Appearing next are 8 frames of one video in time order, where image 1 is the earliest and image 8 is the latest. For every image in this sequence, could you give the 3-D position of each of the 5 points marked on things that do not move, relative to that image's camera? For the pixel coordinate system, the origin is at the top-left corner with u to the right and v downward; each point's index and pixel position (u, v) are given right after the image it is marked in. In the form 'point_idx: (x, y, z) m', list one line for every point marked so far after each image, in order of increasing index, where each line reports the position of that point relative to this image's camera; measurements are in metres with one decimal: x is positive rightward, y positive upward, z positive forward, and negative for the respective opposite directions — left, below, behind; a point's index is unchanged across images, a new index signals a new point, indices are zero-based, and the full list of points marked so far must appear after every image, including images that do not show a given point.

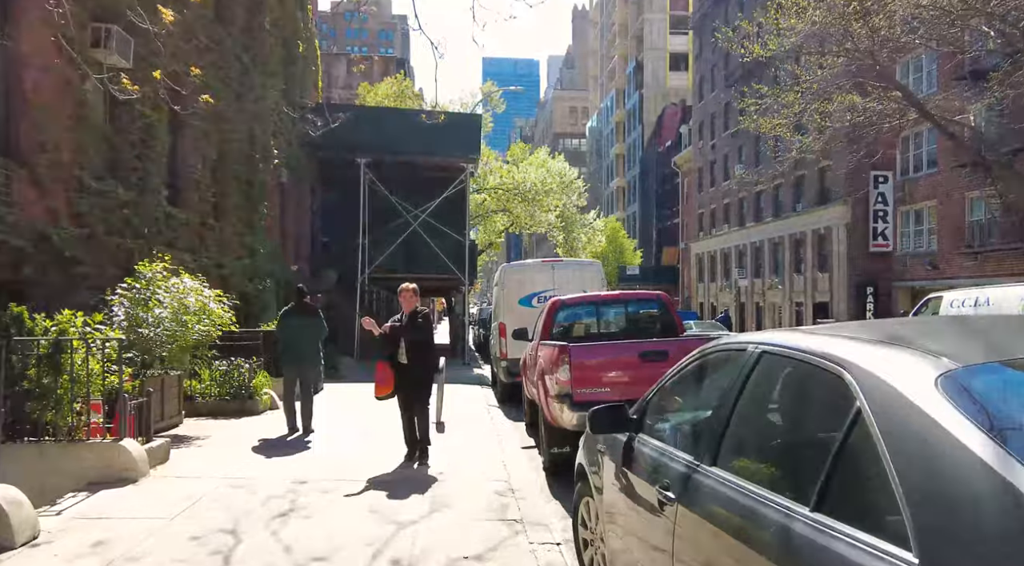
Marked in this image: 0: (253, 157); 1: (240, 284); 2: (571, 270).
0: (-5.6, +2.7, +18.1) m
1: (-5.5, -0.1, +16.9) m
2: (+1.0, +0.2, +14.2) m
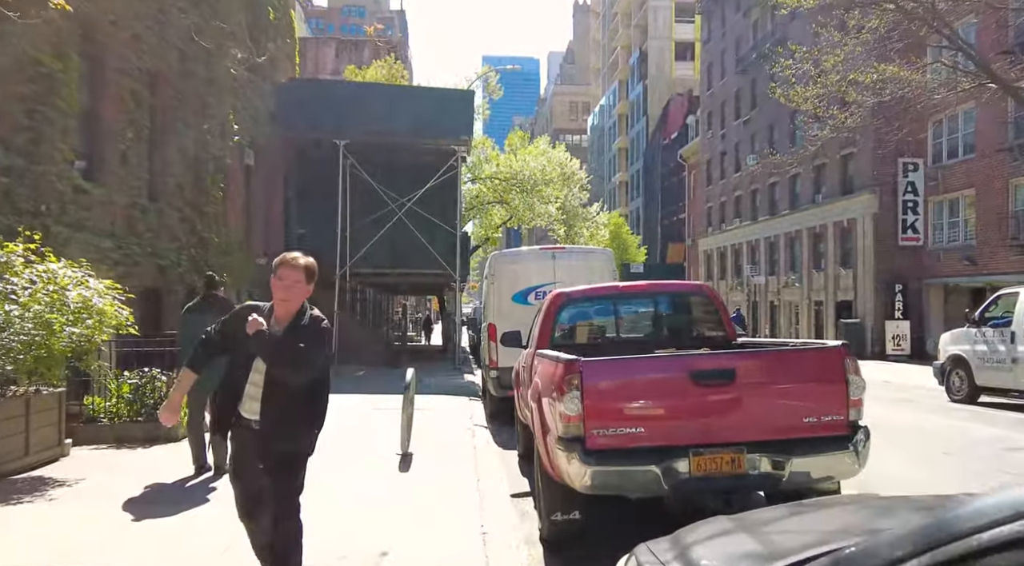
0: (-5.7, +2.8, +15.5) m
1: (-5.6, 0.0, +14.3) m
2: (+0.9, +0.3, +11.6) m
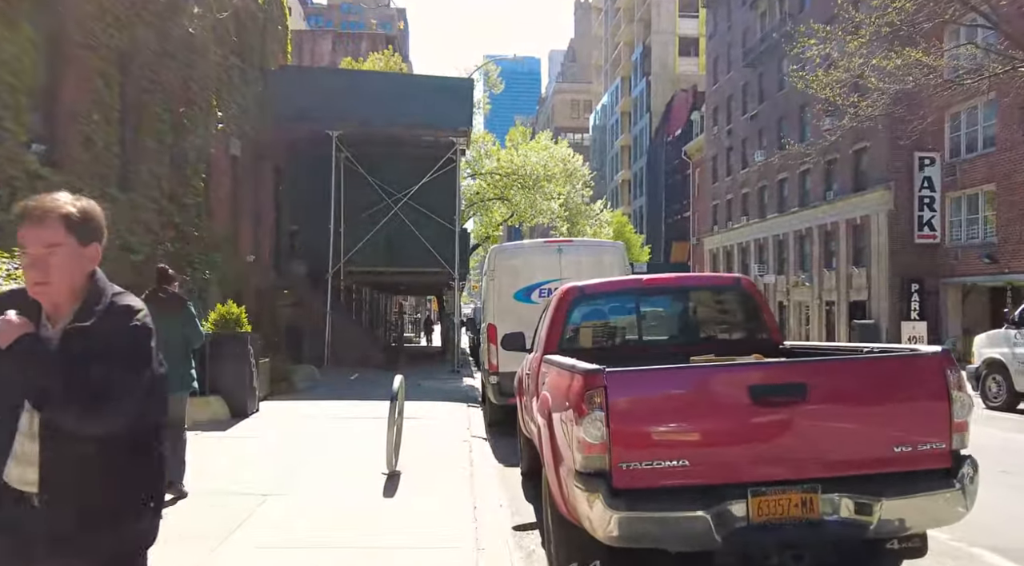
0: (-5.6, +2.9, +14.5) m
1: (-5.5, +0.1, +13.3) m
2: (+0.9, +0.4, +10.5) m
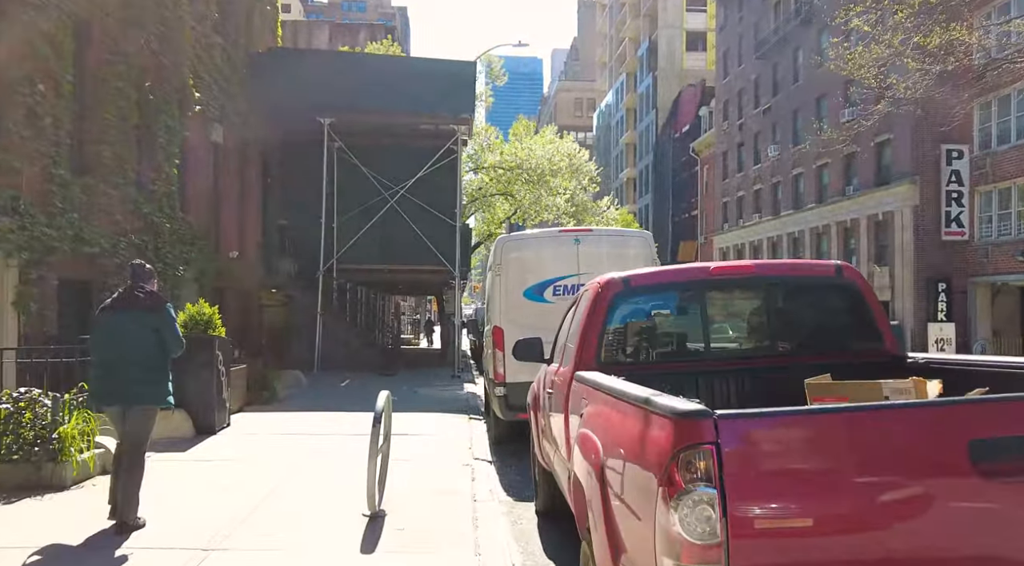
0: (-5.5, +2.9, +13.0) m
1: (-5.4, +0.1, +11.8) m
2: (+1.0, +0.4, +9.0) m
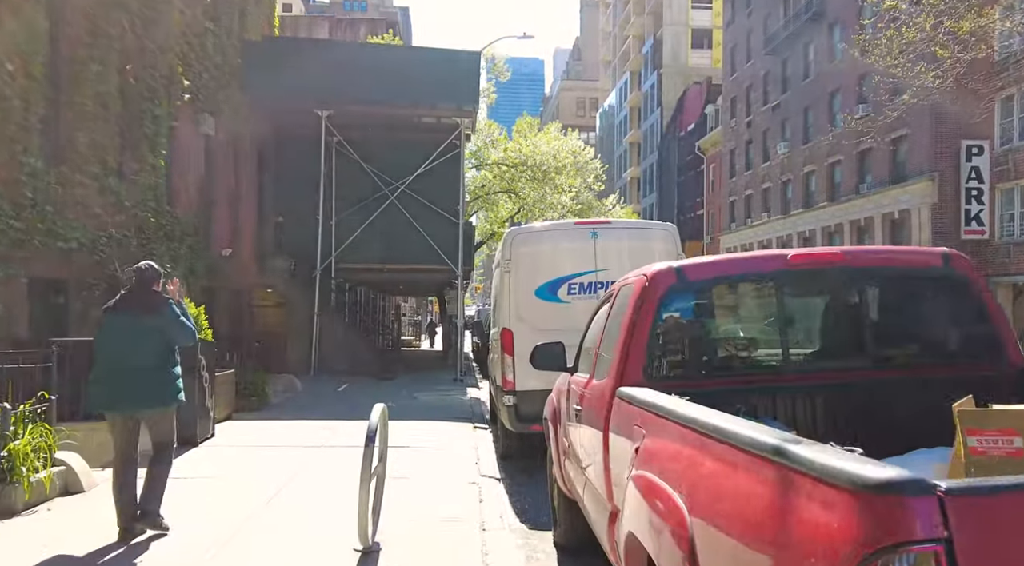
0: (-5.4, +2.9, +12.2) m
1: (-5.3, +0.2, +10.9) m
2: (+1.1, +0.5, +8.2) m
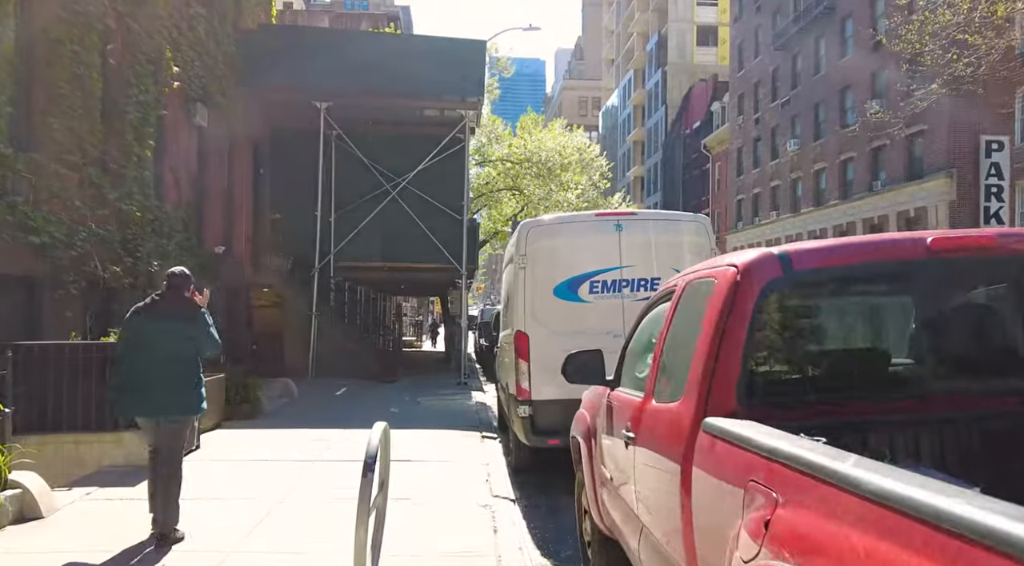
0: (-5.3, +3.0, +11.4) m
1: (-5.2, +0.2, +10.1) m
2: (+1.2, +0.5, +7.4) m
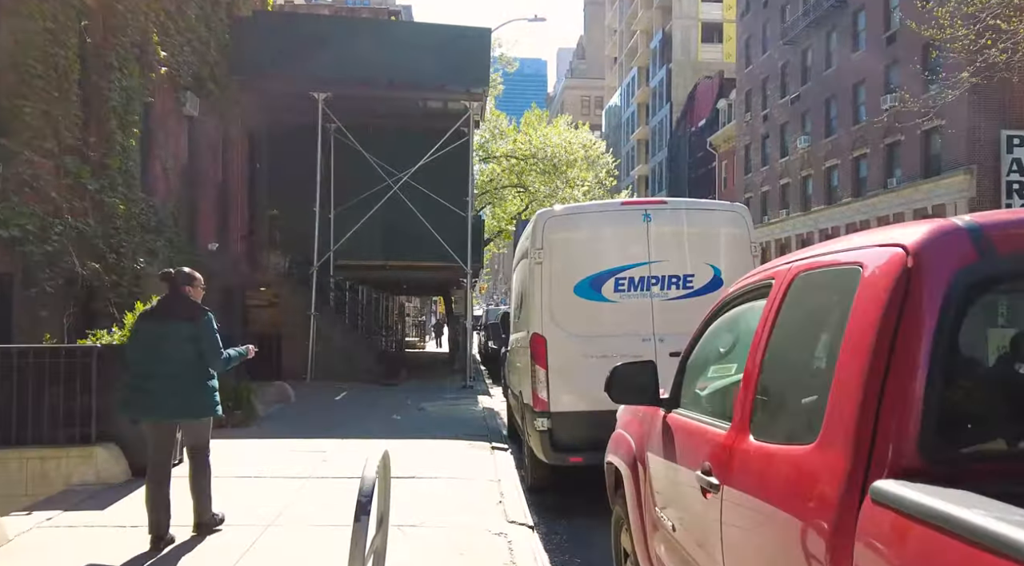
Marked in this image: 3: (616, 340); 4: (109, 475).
0: (-5.2, +3.0, +10.6) m
1: (-5.1, +0.2, +9.4) m
2: (+1.4, +0.5, +6.6) m
3: (+0.8, -0.4, +6.4) m
4: (-3.3, -1.6, +7.0) m
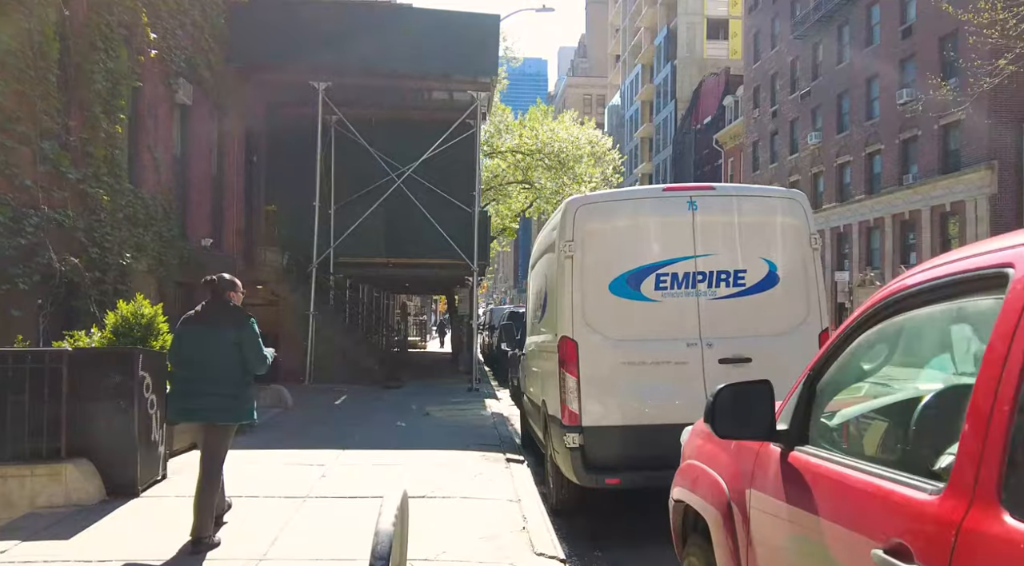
0: (-5.0, +3.0, +9.8) m
1: (-4.9, +0.2, +8.6) m
2: (+1.5, +0.5, +5.8) m
3: (+1.0, -0.4, +5.7) m
4: (-3.1, -1.5, +6.2) m
